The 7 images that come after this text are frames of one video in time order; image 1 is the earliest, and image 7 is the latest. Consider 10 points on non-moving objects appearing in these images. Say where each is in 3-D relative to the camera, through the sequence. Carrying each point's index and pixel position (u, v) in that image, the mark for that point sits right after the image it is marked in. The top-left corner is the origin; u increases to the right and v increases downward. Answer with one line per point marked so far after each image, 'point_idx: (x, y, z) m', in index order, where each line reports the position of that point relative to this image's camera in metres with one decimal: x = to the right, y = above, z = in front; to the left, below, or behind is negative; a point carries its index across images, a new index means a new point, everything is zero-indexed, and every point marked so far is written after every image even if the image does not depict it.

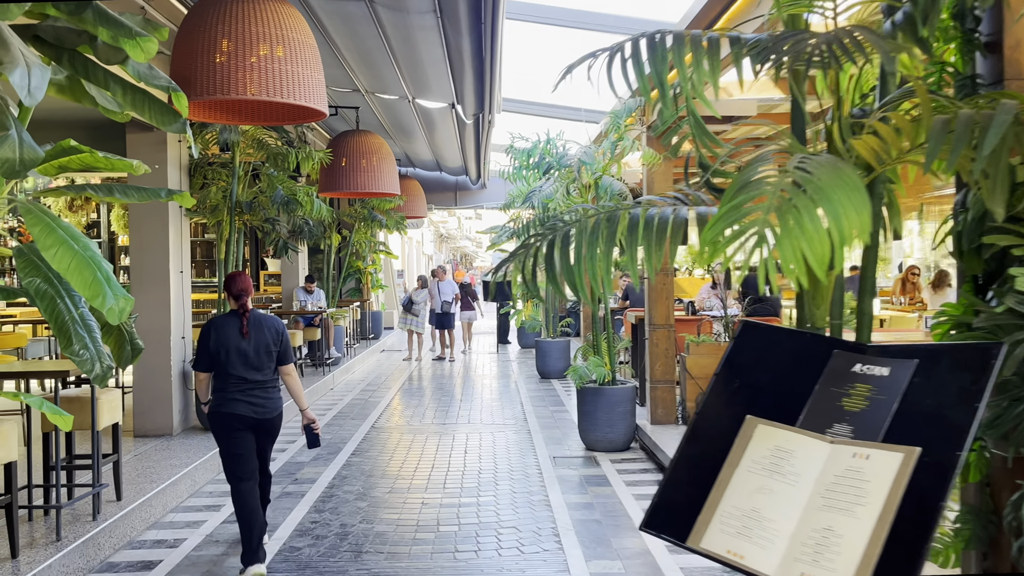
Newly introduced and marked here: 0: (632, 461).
0: (+1.0, -1.4, +6.9) m
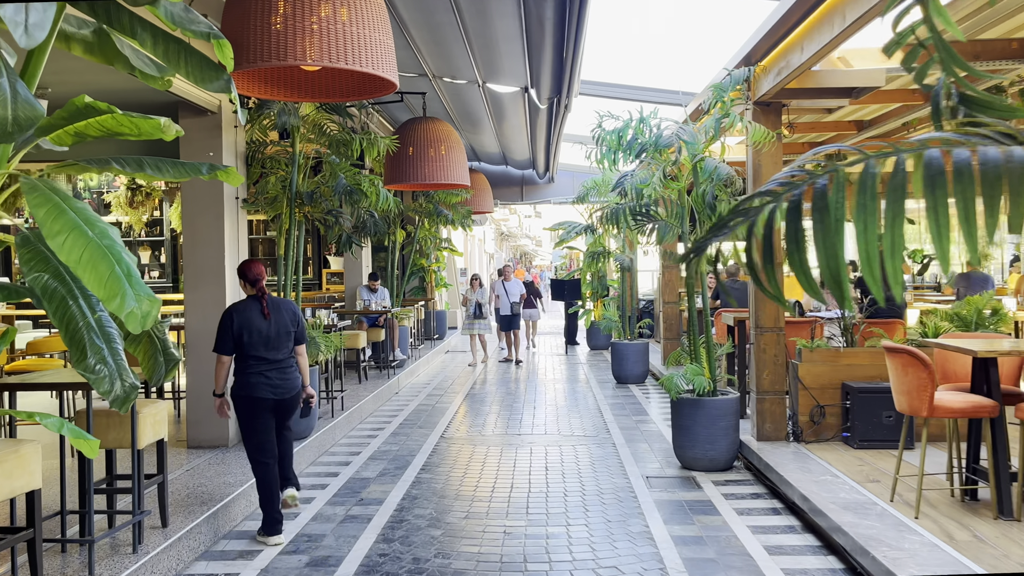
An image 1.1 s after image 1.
0: (+1.6, -1.4, +6.1) m
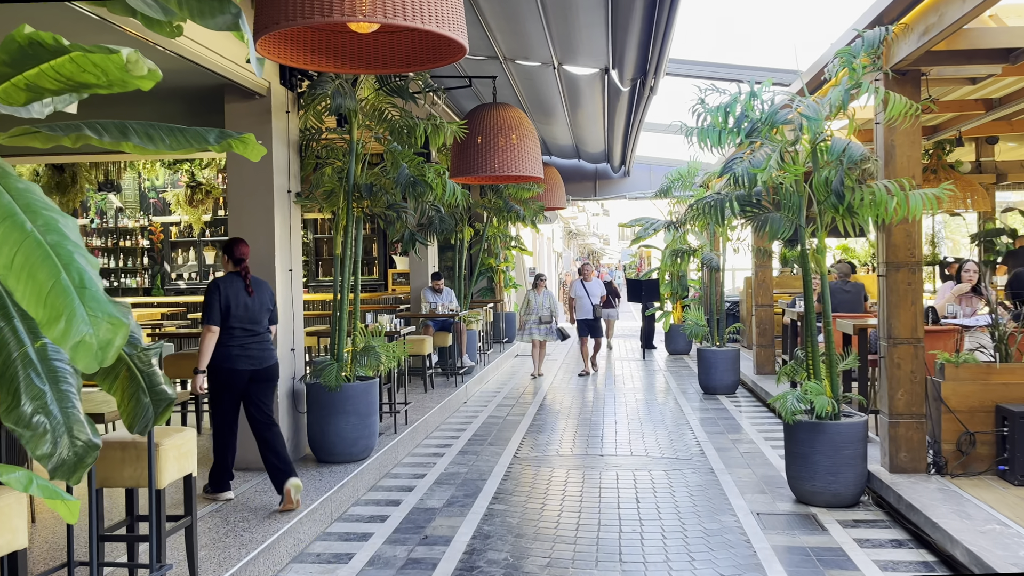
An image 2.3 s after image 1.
0: (+2.1, -1.4, +5.1) m
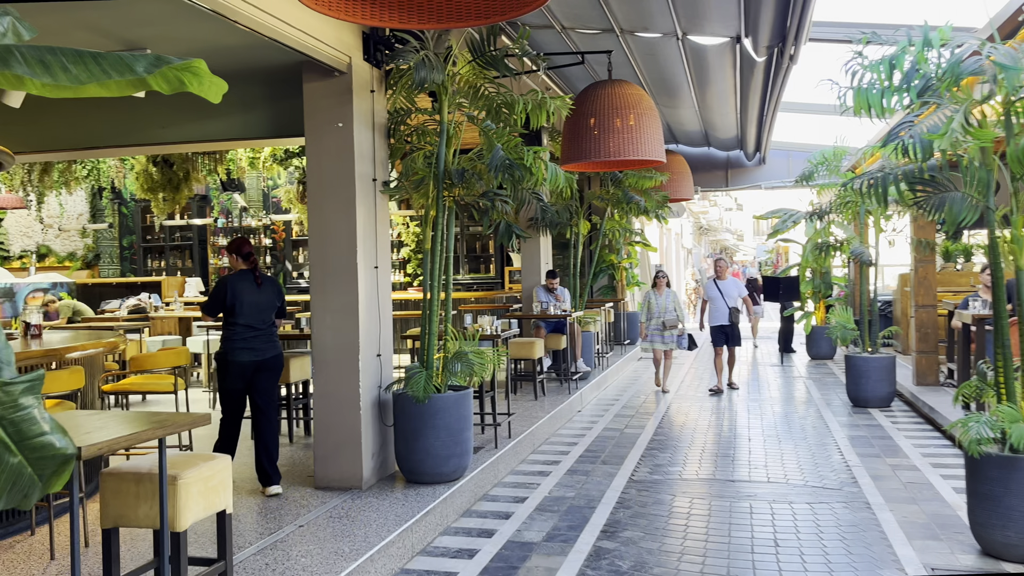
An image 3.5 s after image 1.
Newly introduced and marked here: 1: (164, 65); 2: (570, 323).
0: (+2.7, -1.4, +3.9) m
1: (-0.6, +0.4, +1.5) m
2: (+0.7, -0.4, +9.8) m
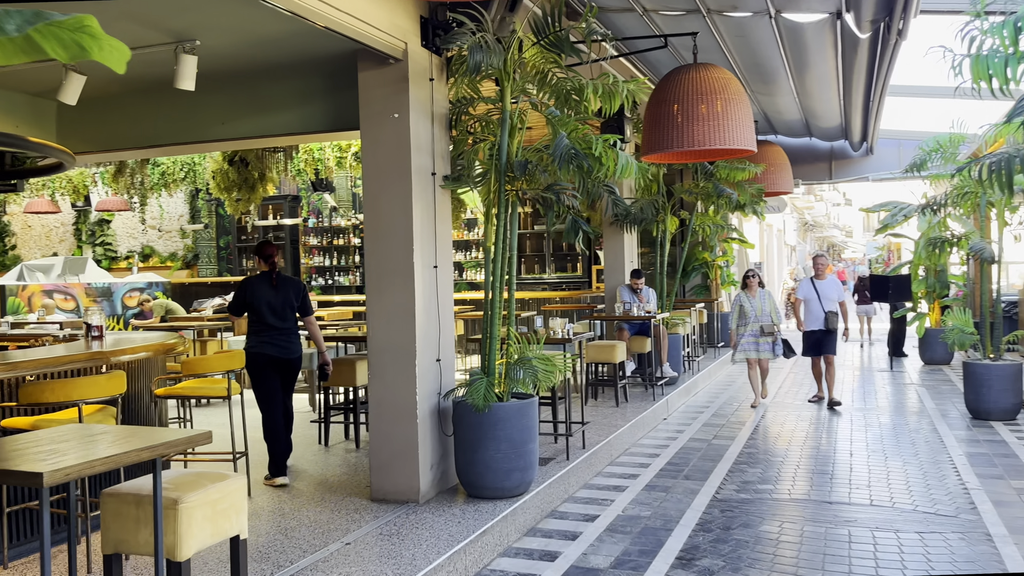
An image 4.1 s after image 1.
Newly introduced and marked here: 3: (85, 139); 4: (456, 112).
0: (+2.9, -1.4, +3.2) m
1: (-0.7, +0.4, +1.2) m
2: (+1.6, -0.4, +9.2) m
3: (-3.1, +1.1, +6.2) m
4: (-0.4, +1.1, +5.4) m
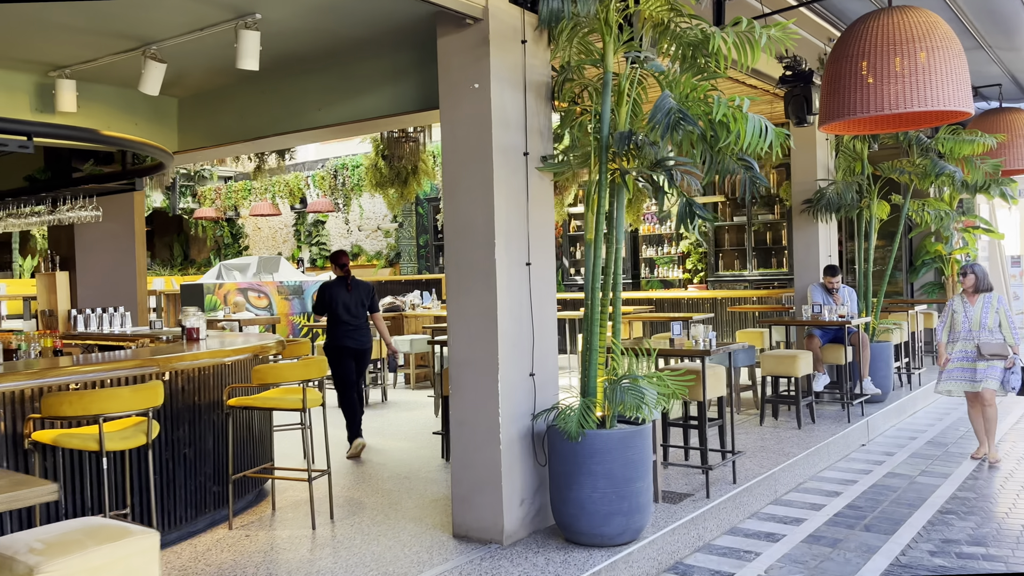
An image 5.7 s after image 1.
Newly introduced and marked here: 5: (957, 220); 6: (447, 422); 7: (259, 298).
0: (+2.8, -1.4, +1.5) m
1: (-1.2, +0.4, +0.6) m
2: (+3.1, -0.4, +7.7) m
3: (-2.2, +1.1, +6.0) m
4: (+0.2, +1.1, +4.5) m
5: (+5.5, +0.8, +10.4) m
6: (-0.5, -1.0, +6.3) m
7: (-3.8, -0.1, +12.6) m
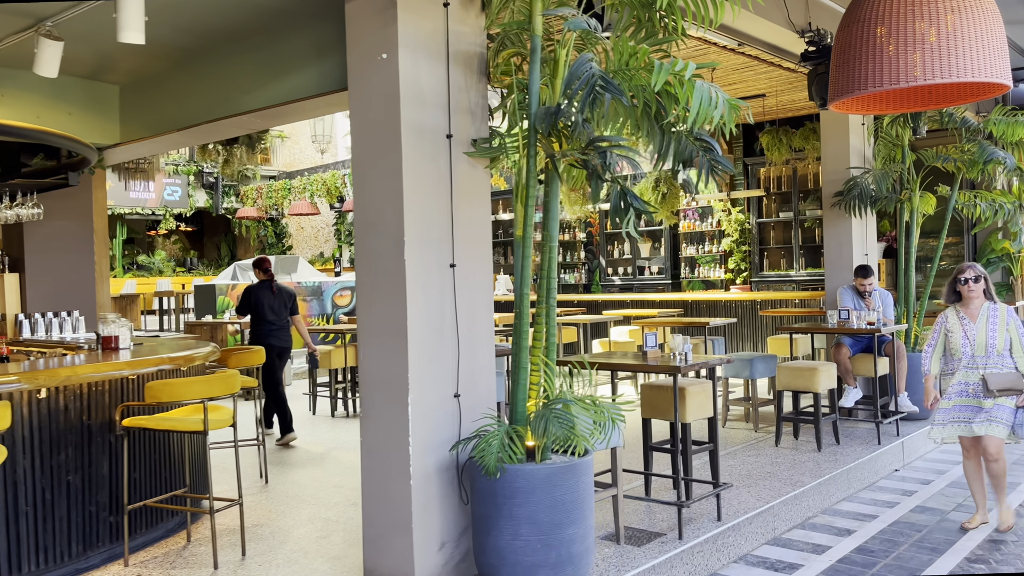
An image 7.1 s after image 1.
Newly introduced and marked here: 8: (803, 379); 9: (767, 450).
0: (+2.2, -1.5, +0.7) m
1: (-1.8, +0.3, +0.1) m
2: (+3.0, -0.4, +6.8) m
3: (-2.4, +1.1, +5.6) m
4: (-0.1, +1.1, +3.9) m
5: (+5.6, +0.8, +9.3) m
6: (-0.7, -1.0, +5.7) m
7: (-3.4, -0.1, +12.3) m
8: (+2.1, -0.7, +6.3) m
9: (+1.9, -1.2, +6.2) m
